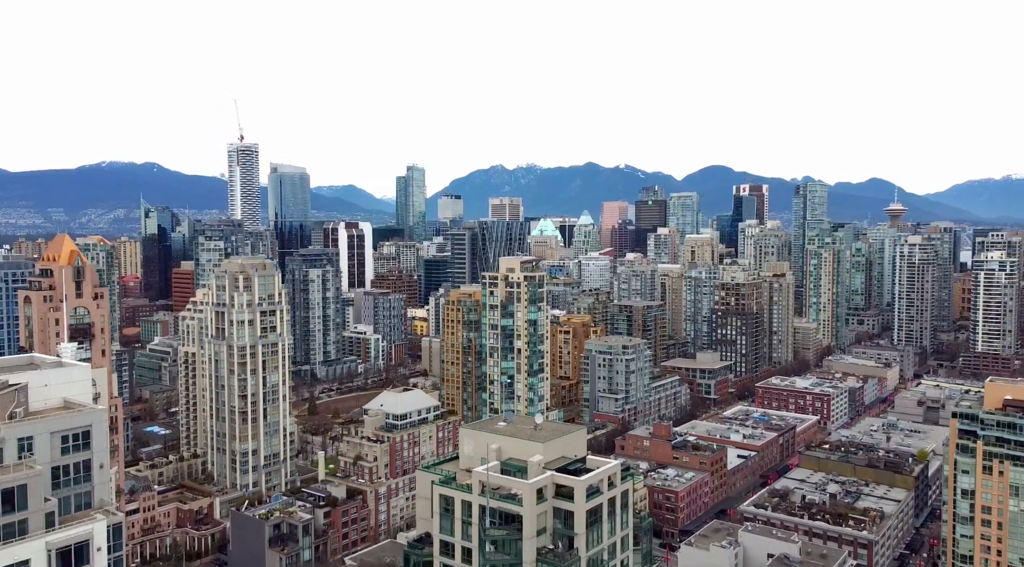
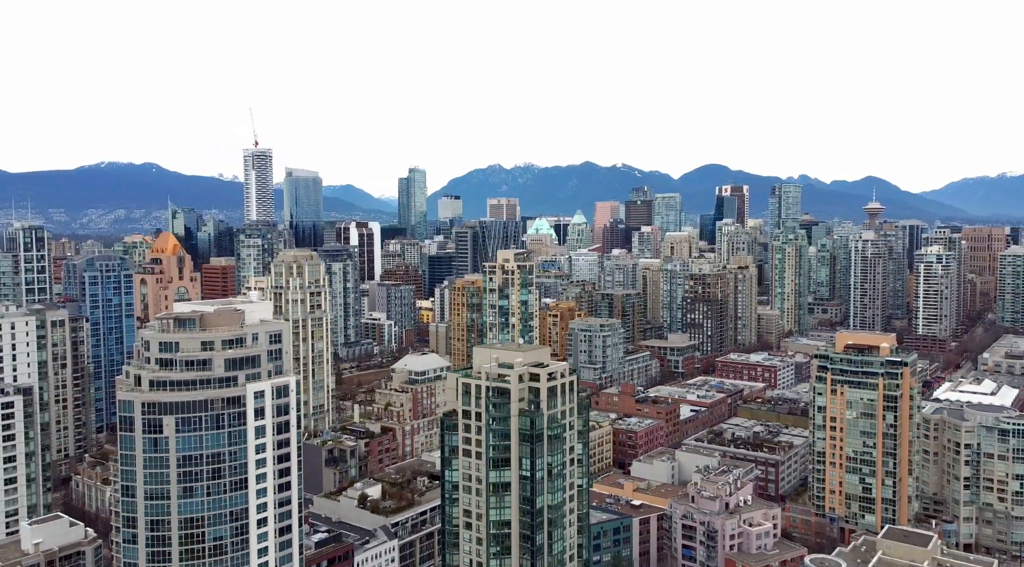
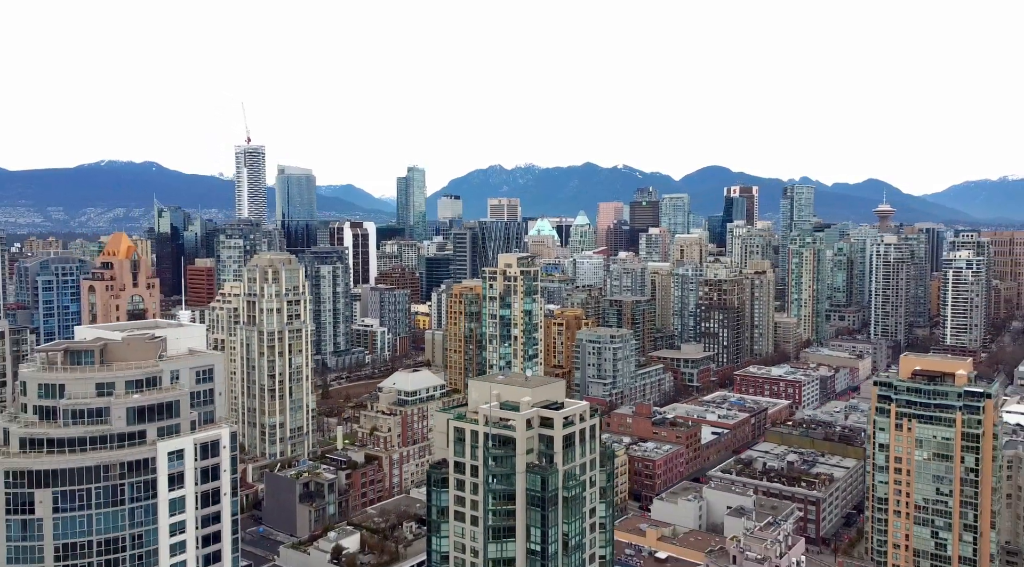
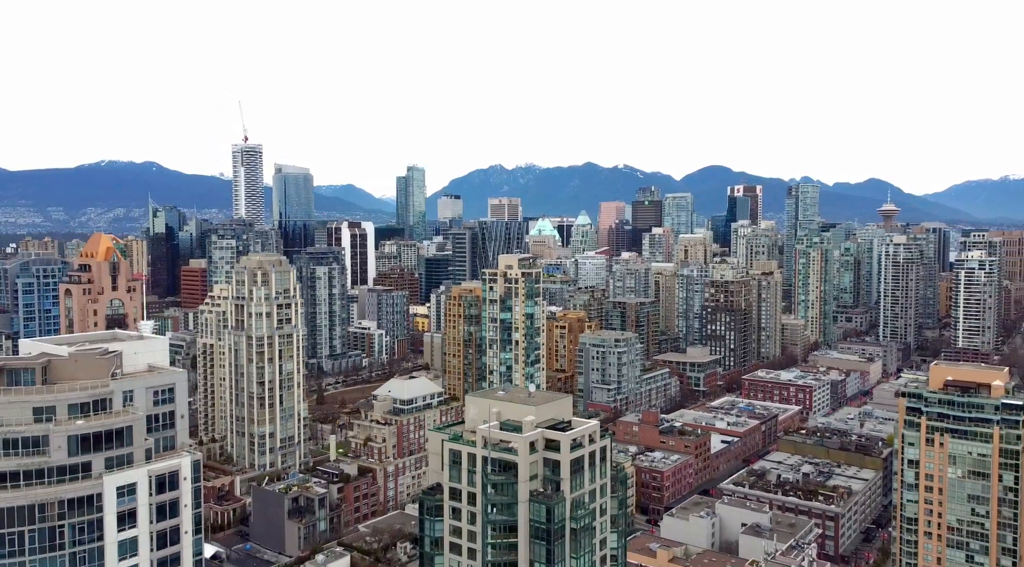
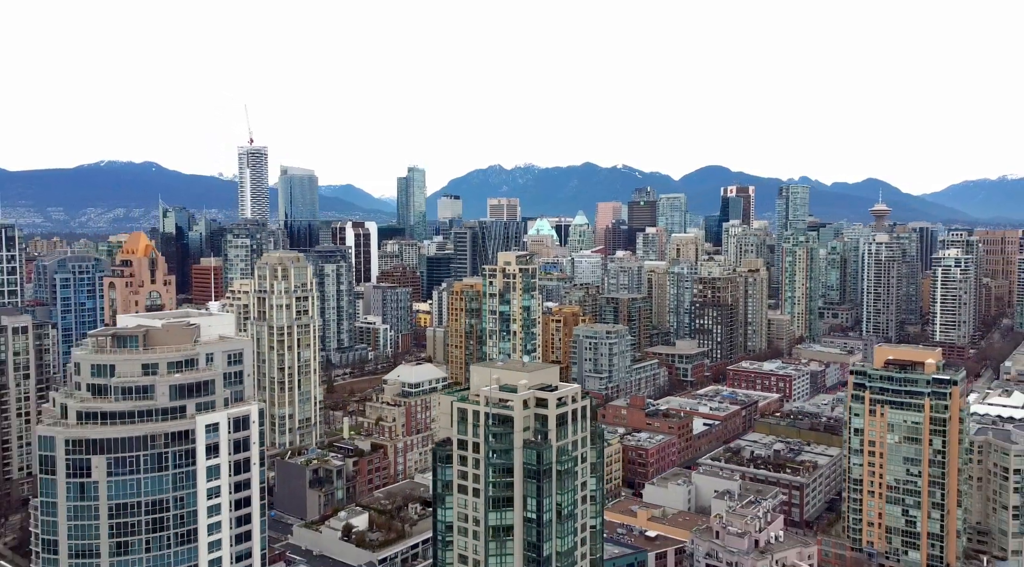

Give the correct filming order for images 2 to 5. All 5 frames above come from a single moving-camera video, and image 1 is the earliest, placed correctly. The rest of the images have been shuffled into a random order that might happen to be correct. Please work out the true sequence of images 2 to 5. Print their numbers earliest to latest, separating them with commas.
4, 3, 5, 2
